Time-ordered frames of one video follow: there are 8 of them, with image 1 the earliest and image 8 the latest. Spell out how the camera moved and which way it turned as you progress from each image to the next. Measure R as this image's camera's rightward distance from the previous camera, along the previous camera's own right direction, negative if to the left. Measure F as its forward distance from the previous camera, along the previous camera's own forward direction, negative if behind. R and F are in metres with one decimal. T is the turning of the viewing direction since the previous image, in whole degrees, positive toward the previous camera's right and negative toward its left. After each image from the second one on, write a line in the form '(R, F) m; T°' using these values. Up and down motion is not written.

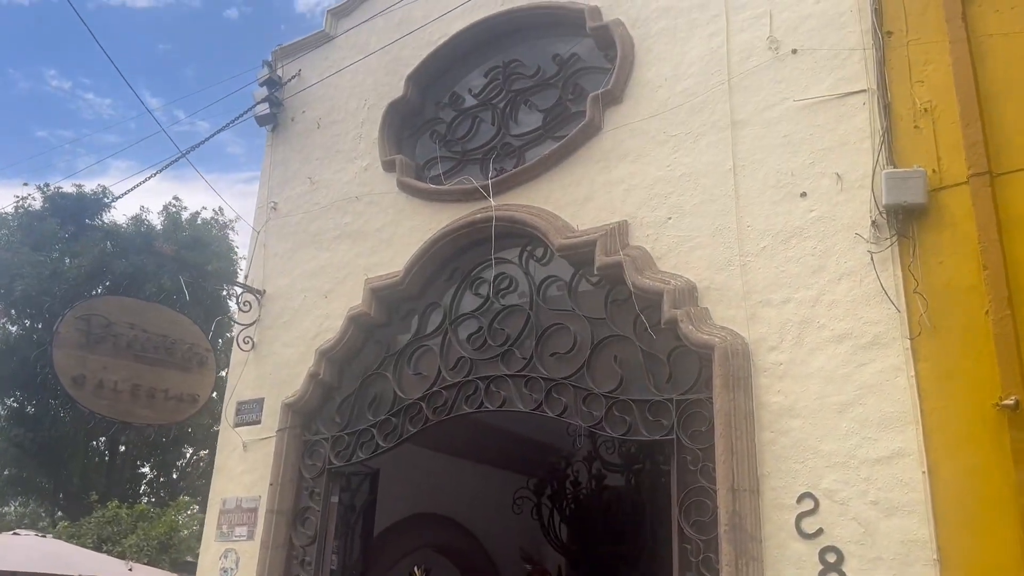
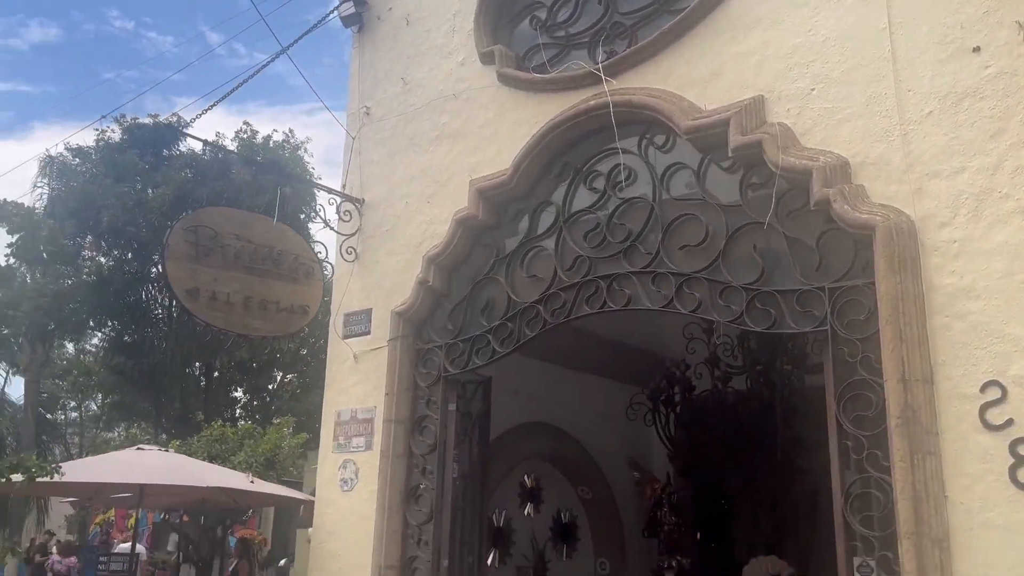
(-0.4, +0.3) m; -5°
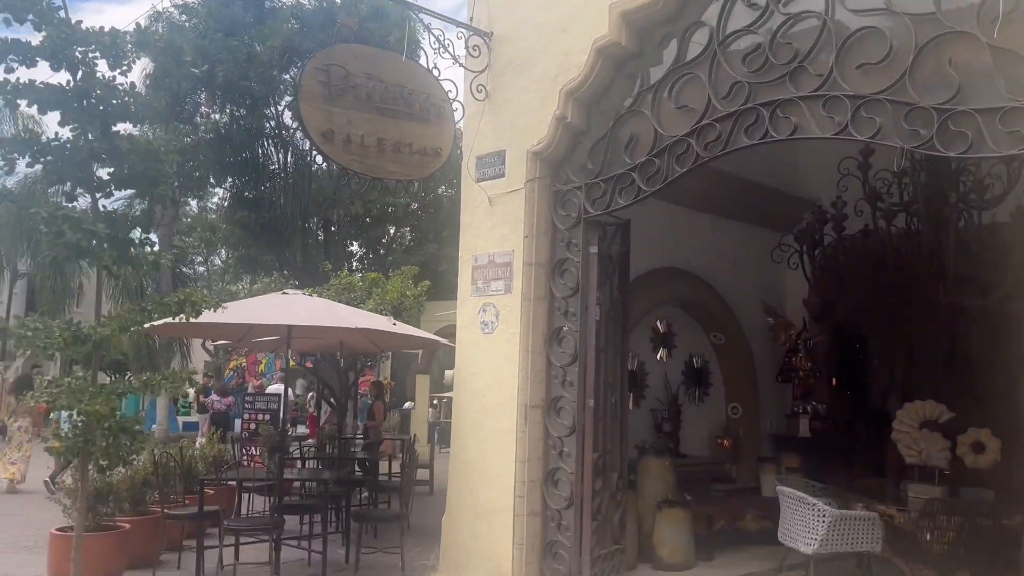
(-0.3, +0.2) m; -7°
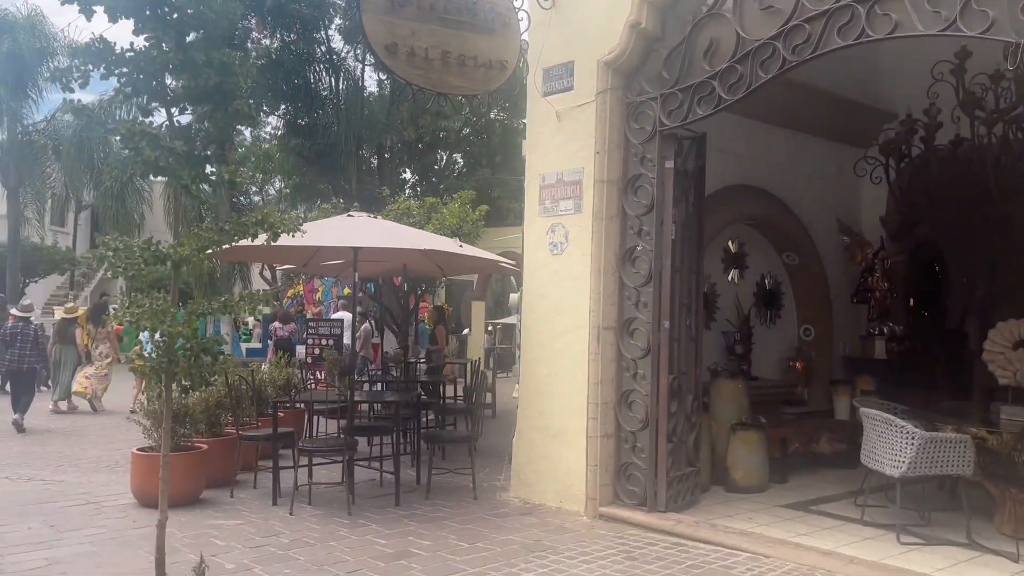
(-0.2, +0.2) m; -3°
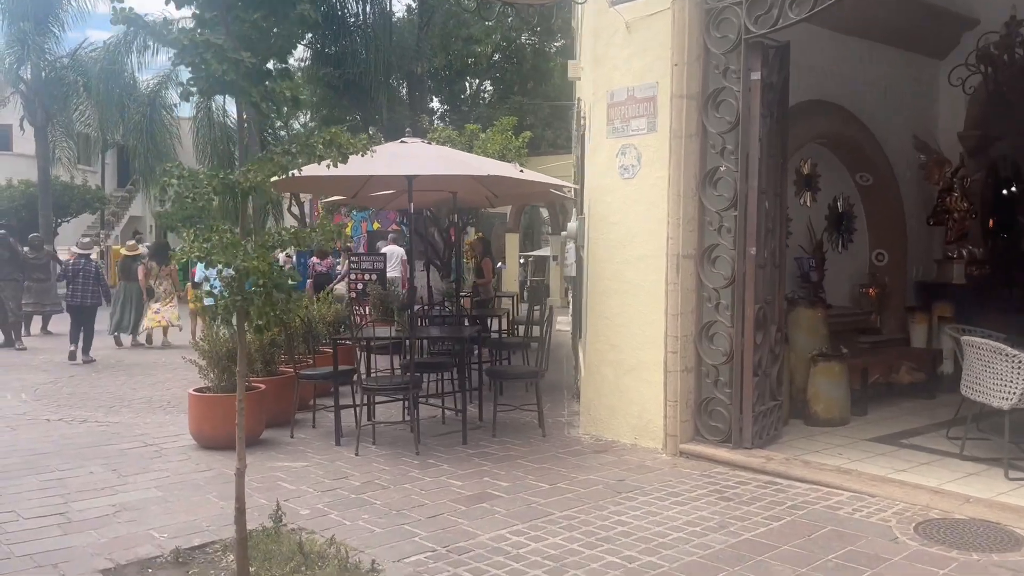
(-0.3, +0.4) m; -2°
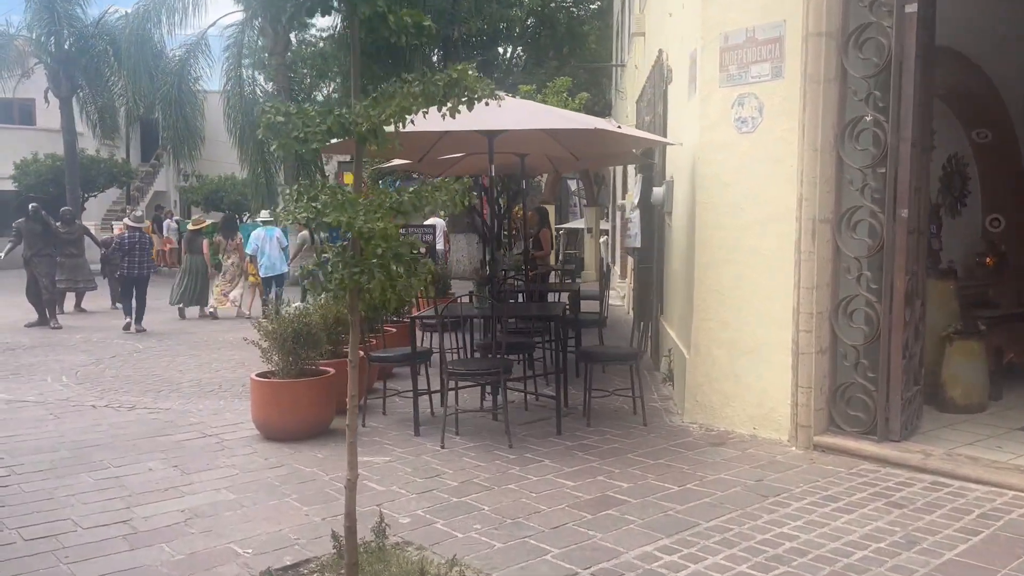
(-0.5, +0.7) m; -1°
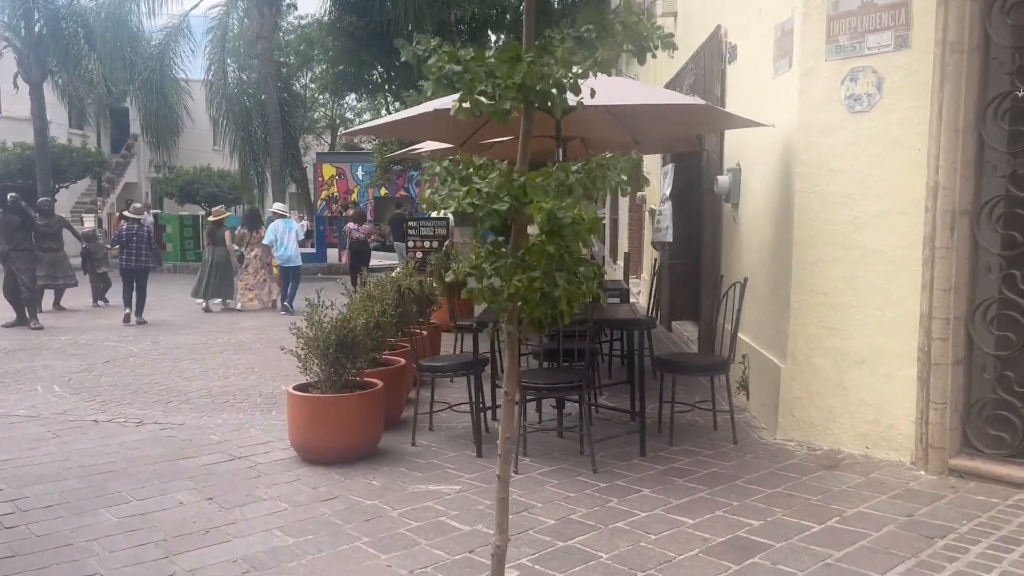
(-0.6, +0.7) m; +2°
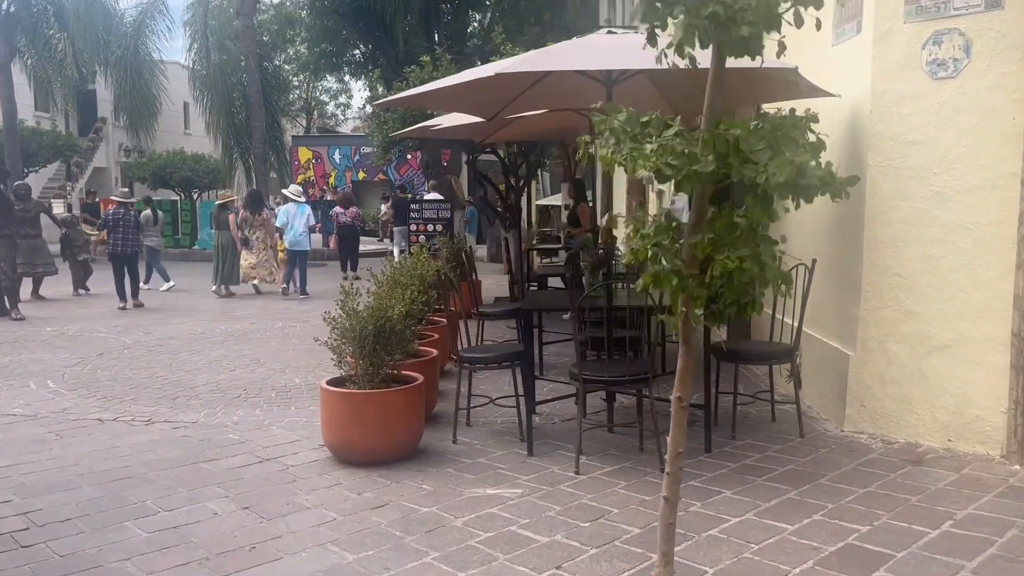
(-0.4, +0.4) m; +2°
